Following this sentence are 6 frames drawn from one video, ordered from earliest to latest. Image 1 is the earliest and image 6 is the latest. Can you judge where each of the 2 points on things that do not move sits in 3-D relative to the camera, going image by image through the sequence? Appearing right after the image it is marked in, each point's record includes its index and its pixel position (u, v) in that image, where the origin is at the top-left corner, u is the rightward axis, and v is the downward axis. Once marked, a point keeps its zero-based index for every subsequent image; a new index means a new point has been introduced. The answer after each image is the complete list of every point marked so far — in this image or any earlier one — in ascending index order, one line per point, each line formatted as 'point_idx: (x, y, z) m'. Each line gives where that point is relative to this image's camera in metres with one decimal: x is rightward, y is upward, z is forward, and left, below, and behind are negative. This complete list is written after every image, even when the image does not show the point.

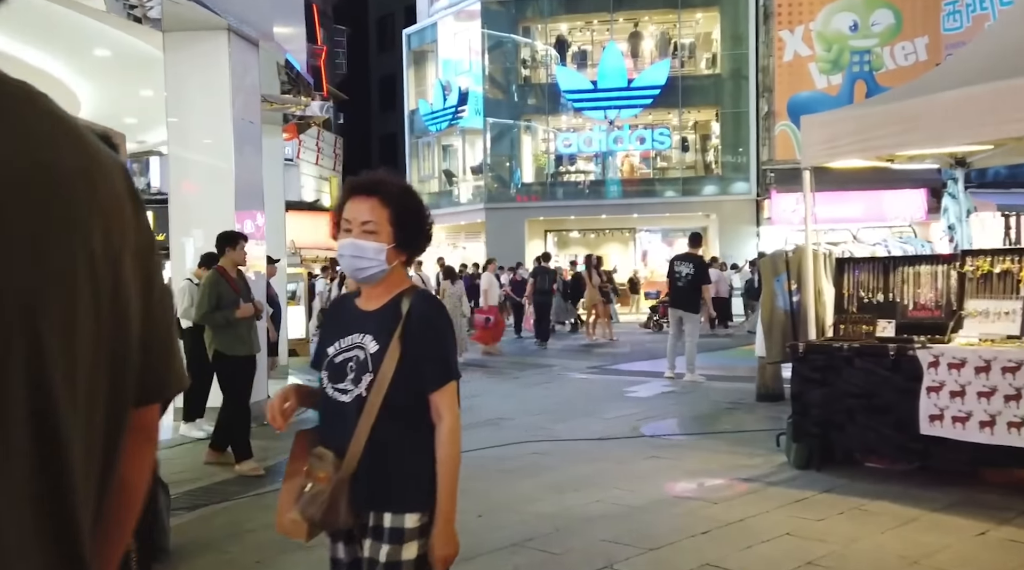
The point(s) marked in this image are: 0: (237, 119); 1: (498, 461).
0: (-3.0, +1.8, +9.5) m
1: (-0.1, -1.3, +6.7) m
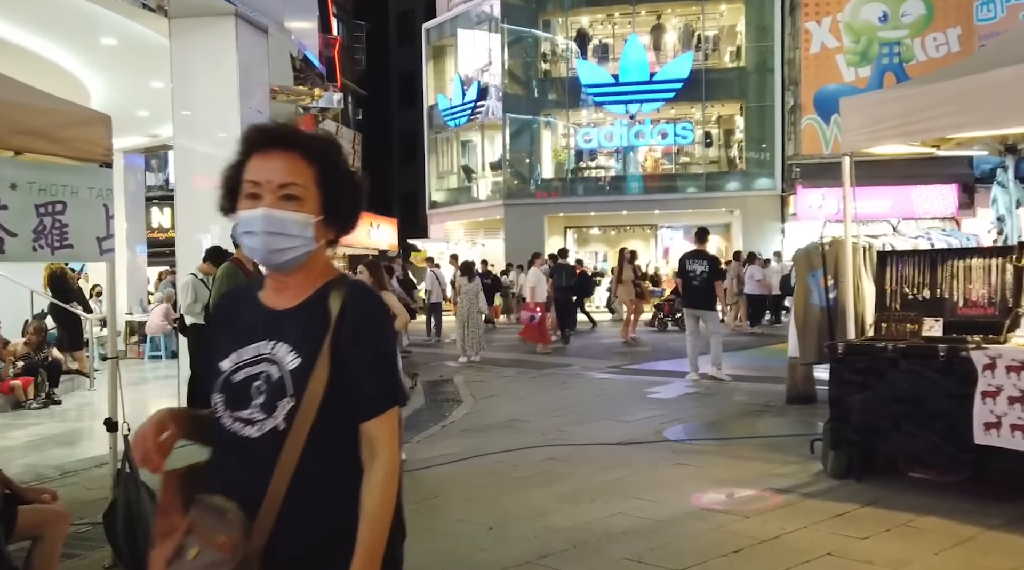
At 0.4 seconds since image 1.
0: (-2.8, +1.8, +9.2) m
1: (0.0, -1.3, +6.3) m
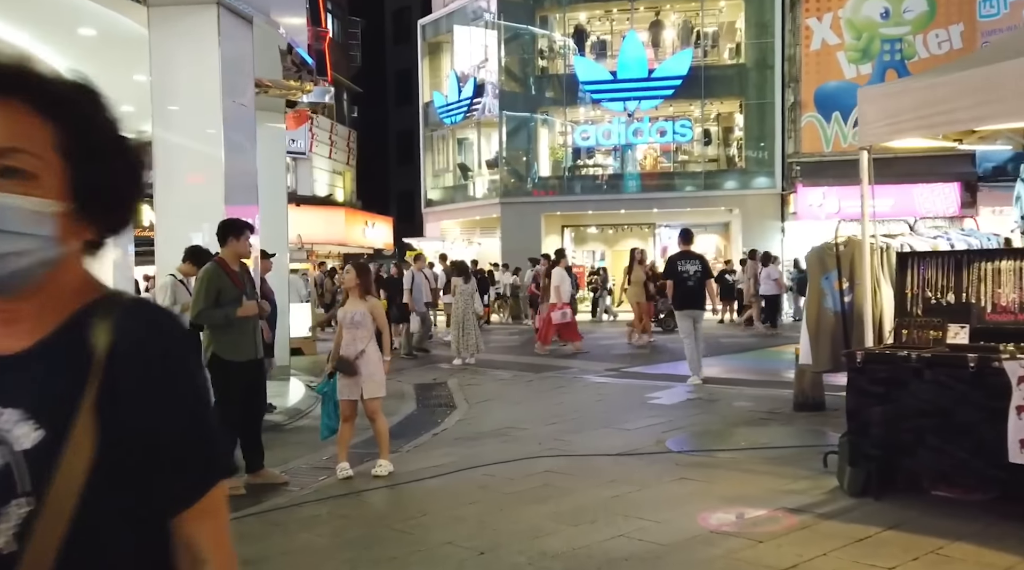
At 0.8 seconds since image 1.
0: (-2.8, +1.8, +8.8) m
1: (0.0, -1.3, +6.0) m
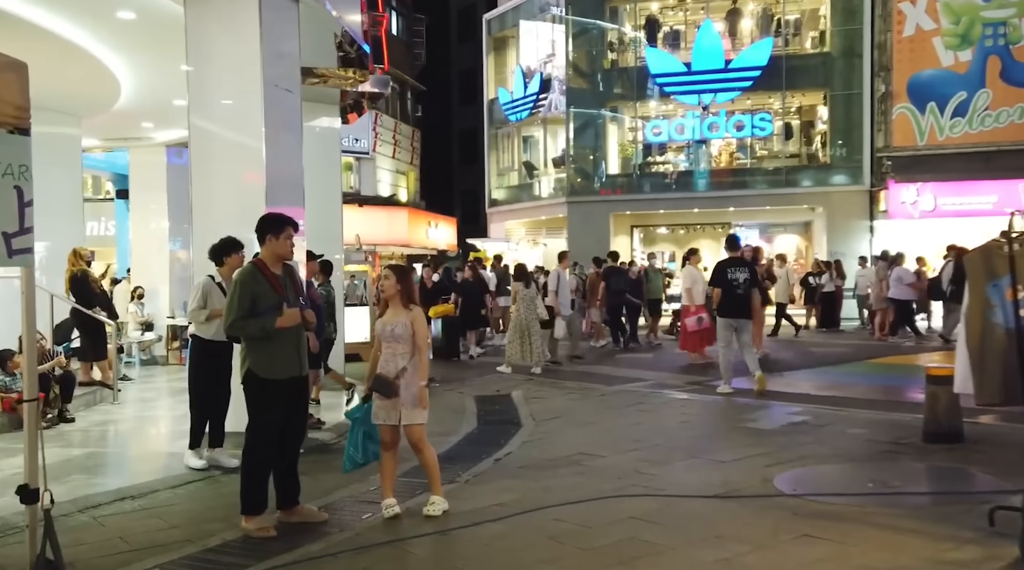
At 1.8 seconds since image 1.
0: (-2.2, +1.8, +7.9) m
1: (+0.4, -1.4, +4.9) m
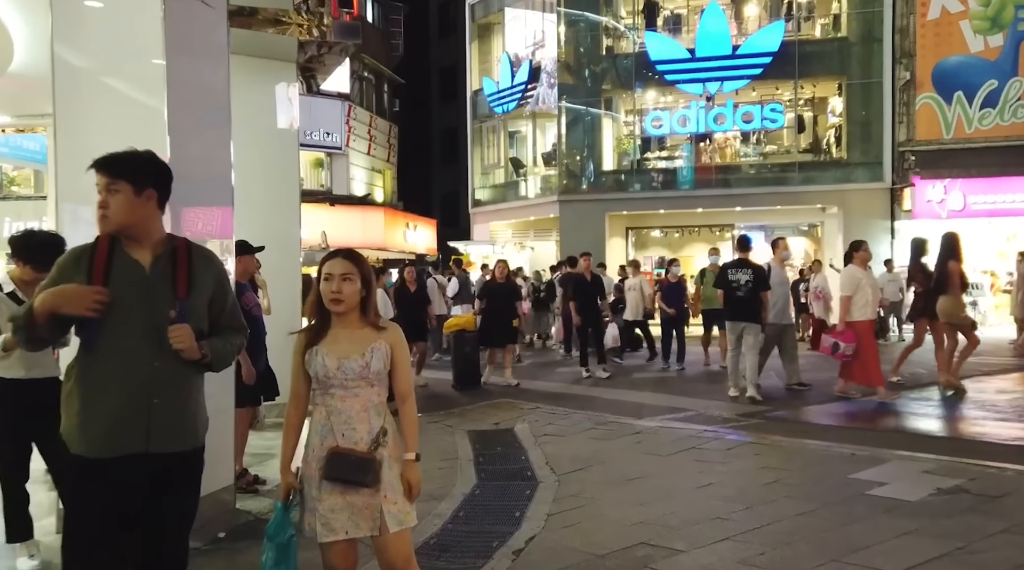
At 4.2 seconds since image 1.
0: (-2.0, +1.7, +5.4) m
1: (+0.6, -1.3, +2.4) m
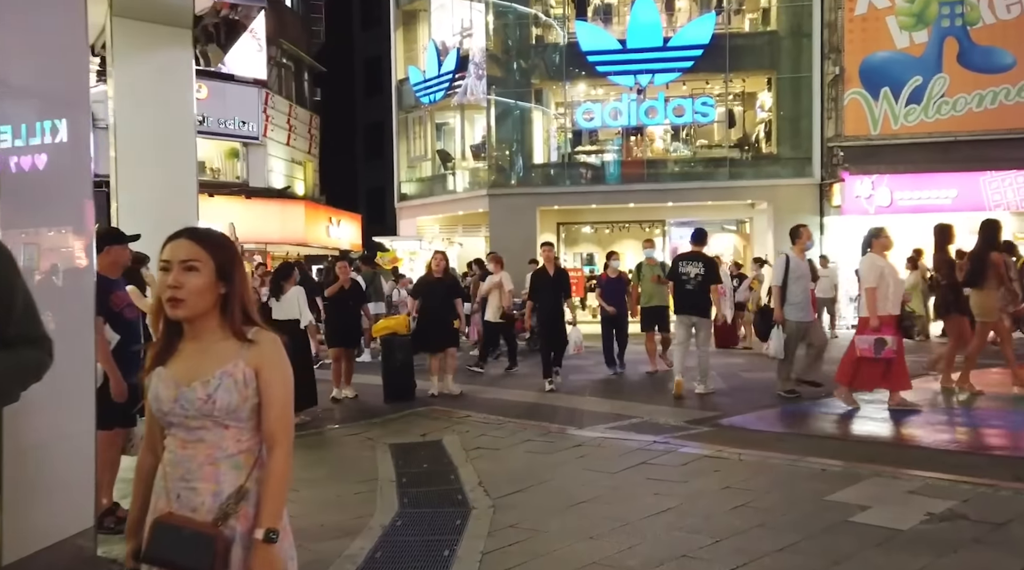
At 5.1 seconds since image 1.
0: (-2.4, +1.8, +4.4) m
1: (+0.5, -1.3, +1.6) m
